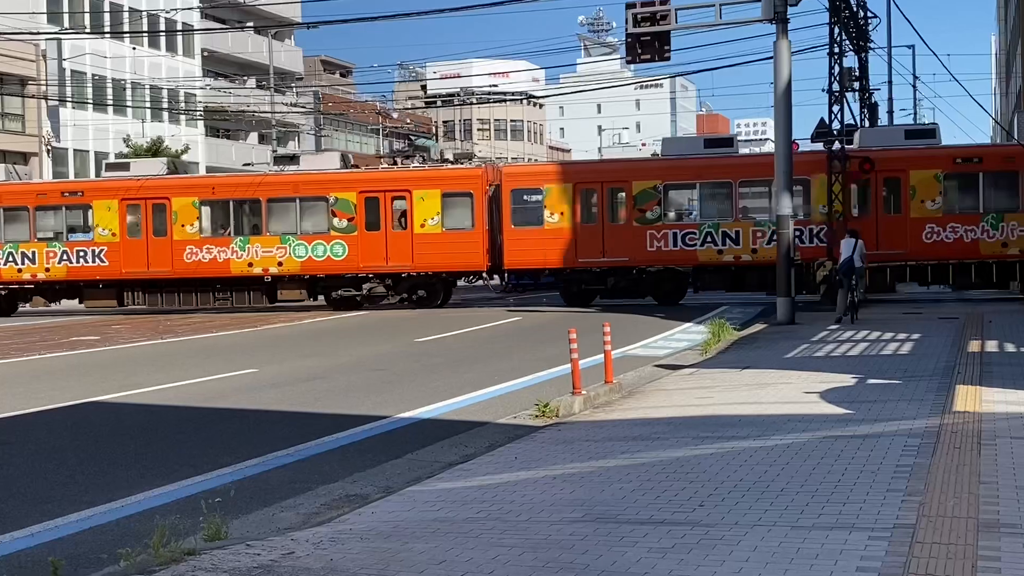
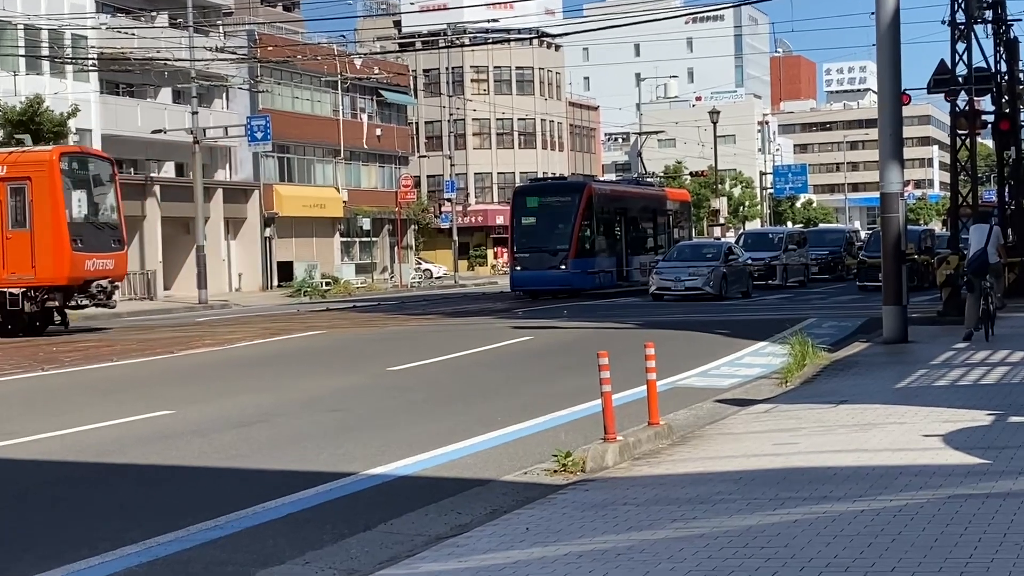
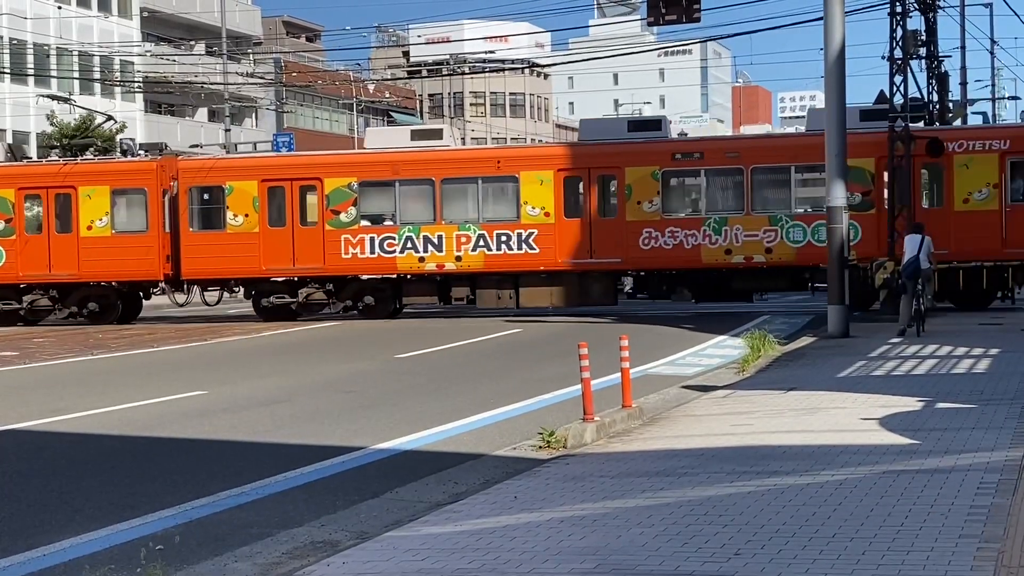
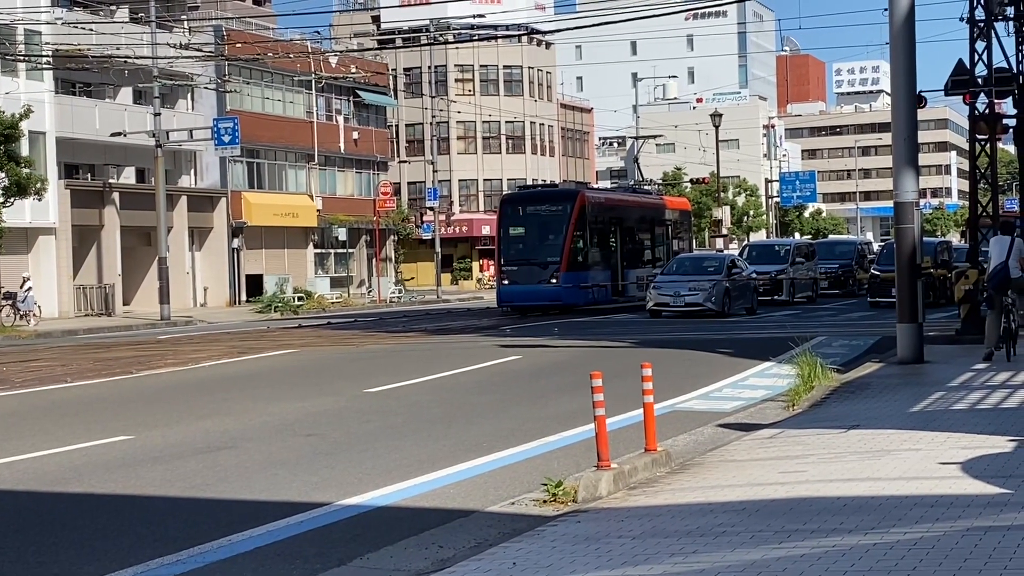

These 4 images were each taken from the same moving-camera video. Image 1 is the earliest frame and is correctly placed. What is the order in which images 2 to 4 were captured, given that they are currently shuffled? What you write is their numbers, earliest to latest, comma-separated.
3, 2, 4
